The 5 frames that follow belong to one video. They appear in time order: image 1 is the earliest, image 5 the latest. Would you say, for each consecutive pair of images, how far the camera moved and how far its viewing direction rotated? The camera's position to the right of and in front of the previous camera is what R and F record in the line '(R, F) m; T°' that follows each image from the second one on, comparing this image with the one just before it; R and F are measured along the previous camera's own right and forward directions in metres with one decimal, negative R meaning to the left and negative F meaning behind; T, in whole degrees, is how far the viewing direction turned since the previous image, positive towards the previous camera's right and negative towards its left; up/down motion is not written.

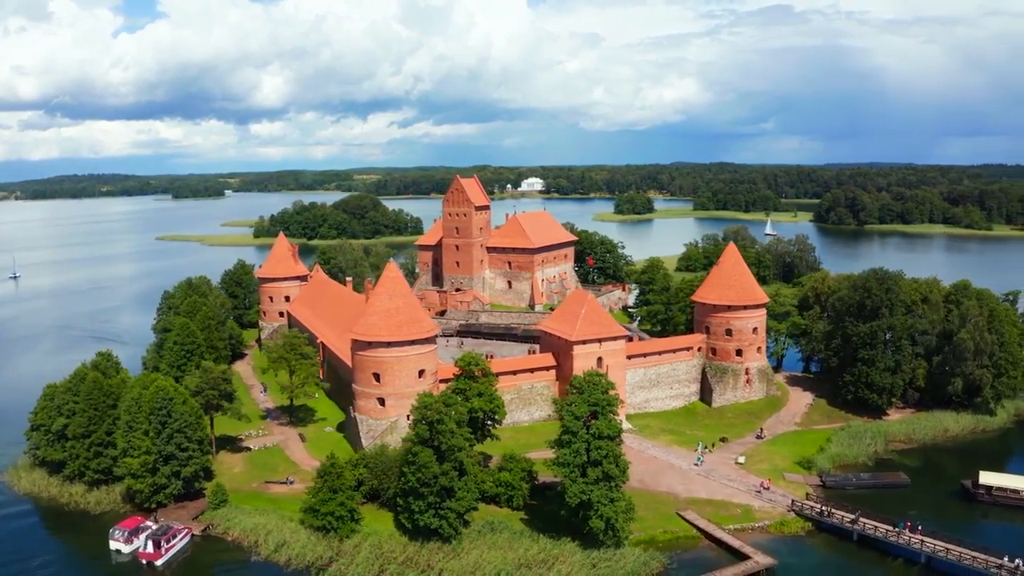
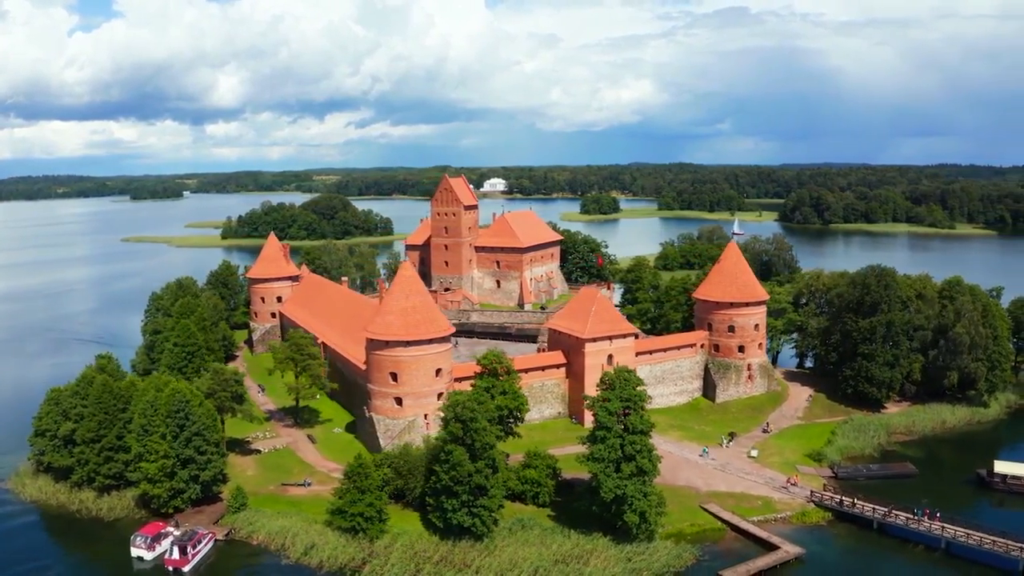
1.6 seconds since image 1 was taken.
(-2.3, 0.0) m; +3°
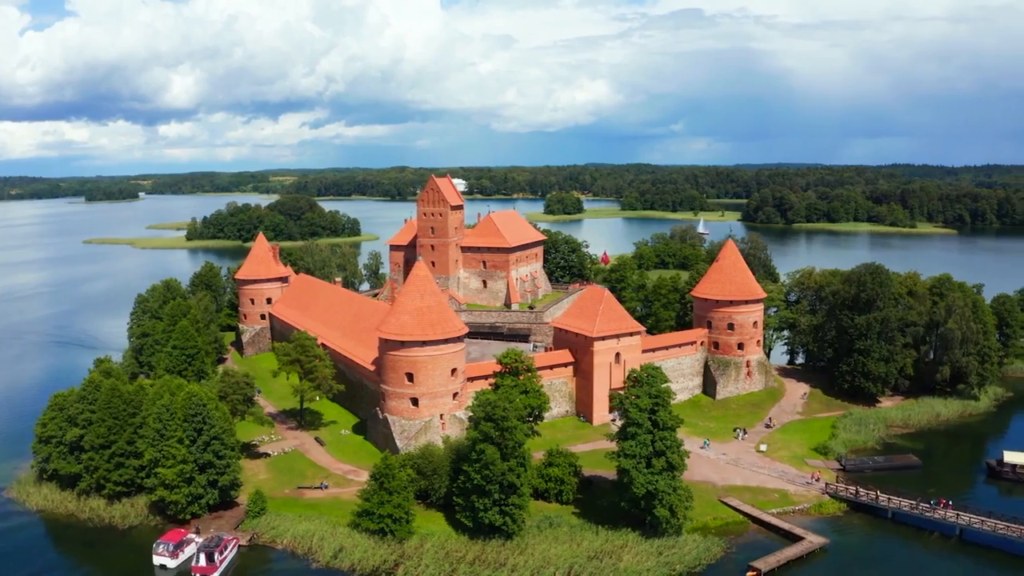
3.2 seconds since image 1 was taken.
(-2.3, 0.0) m; +3°
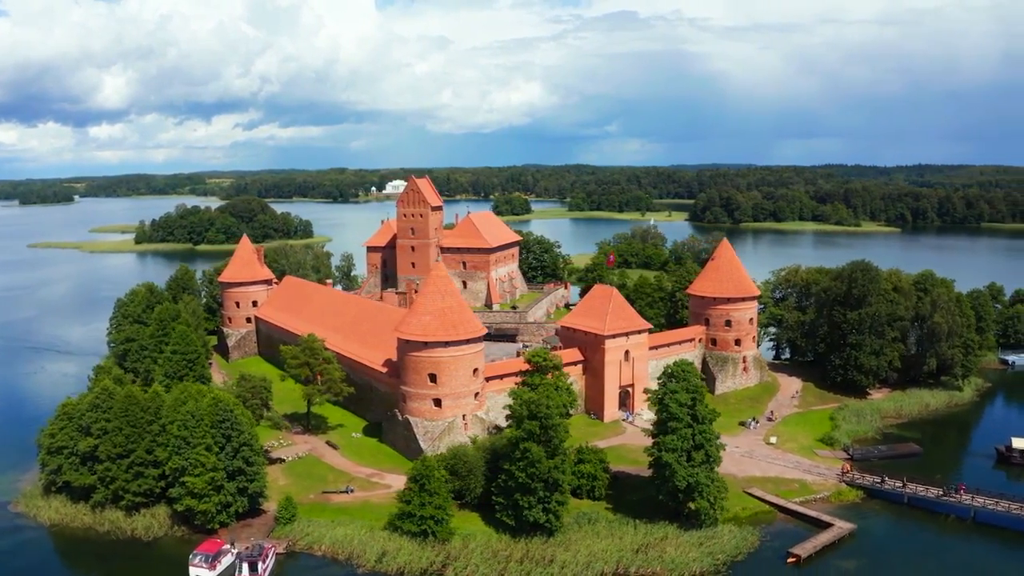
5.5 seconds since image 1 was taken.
(-3.4, -0.1) m; +4°
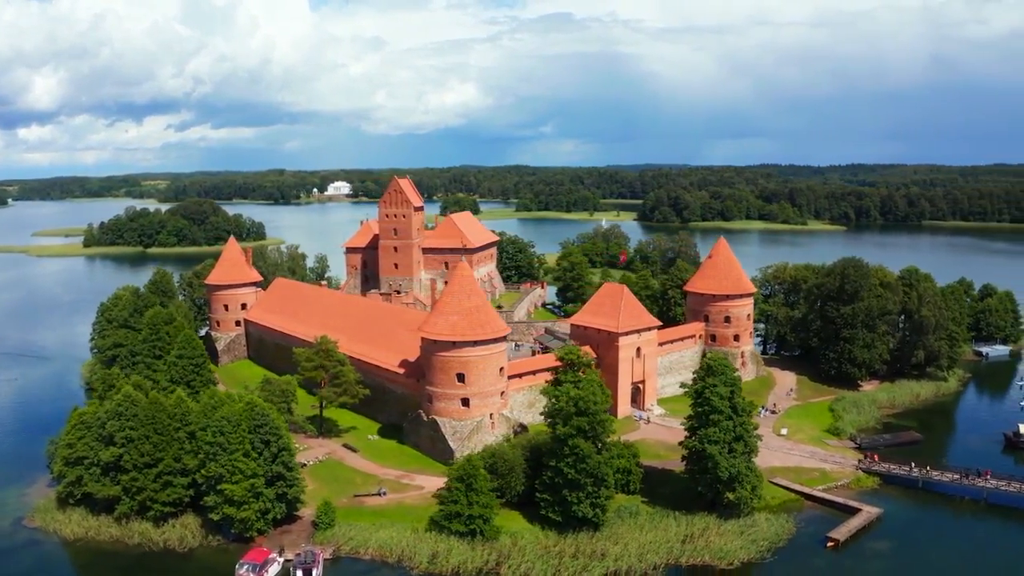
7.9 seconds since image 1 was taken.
(-3.6, -0.2) m; +4°
